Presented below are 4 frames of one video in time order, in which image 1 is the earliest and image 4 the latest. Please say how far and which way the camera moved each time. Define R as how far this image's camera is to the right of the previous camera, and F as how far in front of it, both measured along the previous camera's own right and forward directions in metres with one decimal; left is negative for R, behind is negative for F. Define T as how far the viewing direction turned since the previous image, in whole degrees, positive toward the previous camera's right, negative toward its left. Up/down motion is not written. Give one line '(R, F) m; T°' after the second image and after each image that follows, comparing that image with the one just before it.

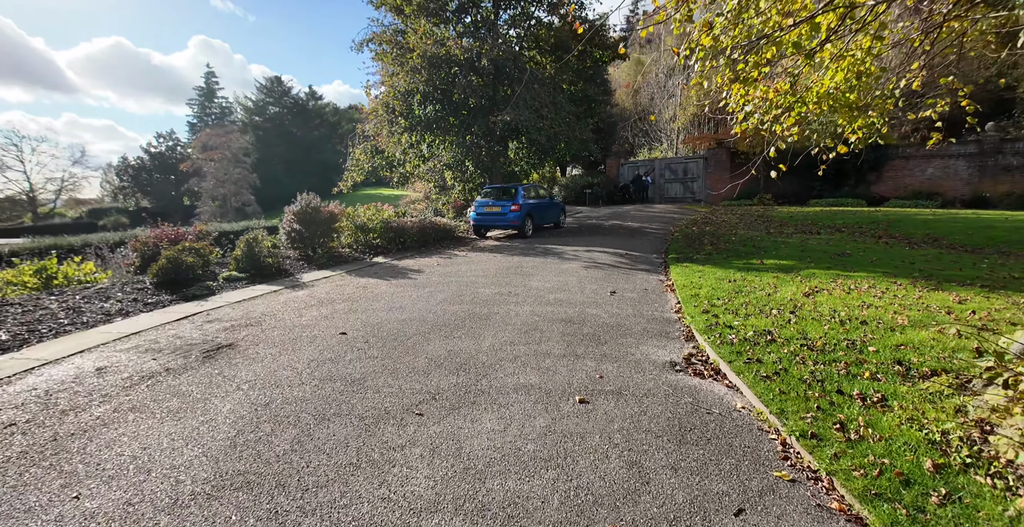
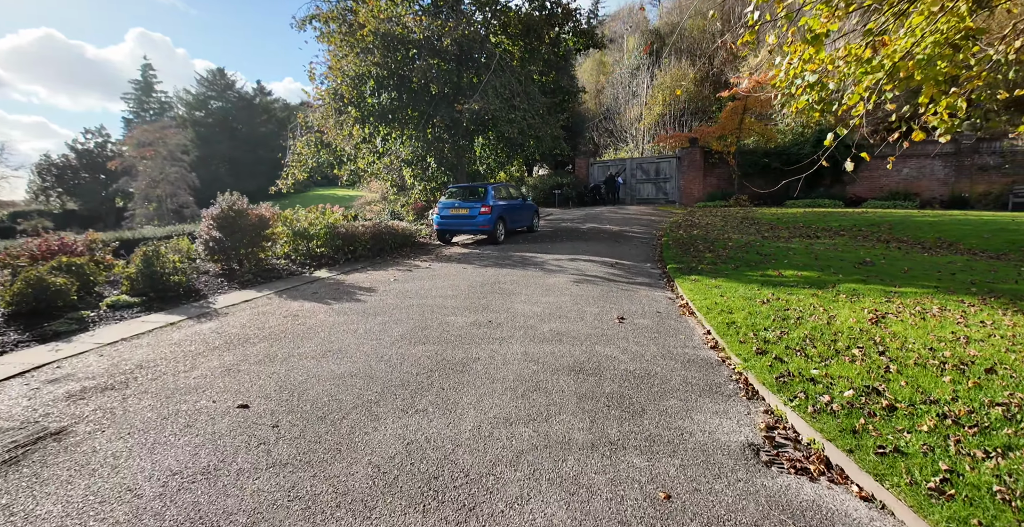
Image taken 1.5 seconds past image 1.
(-0.2, +1.7) m; +5°
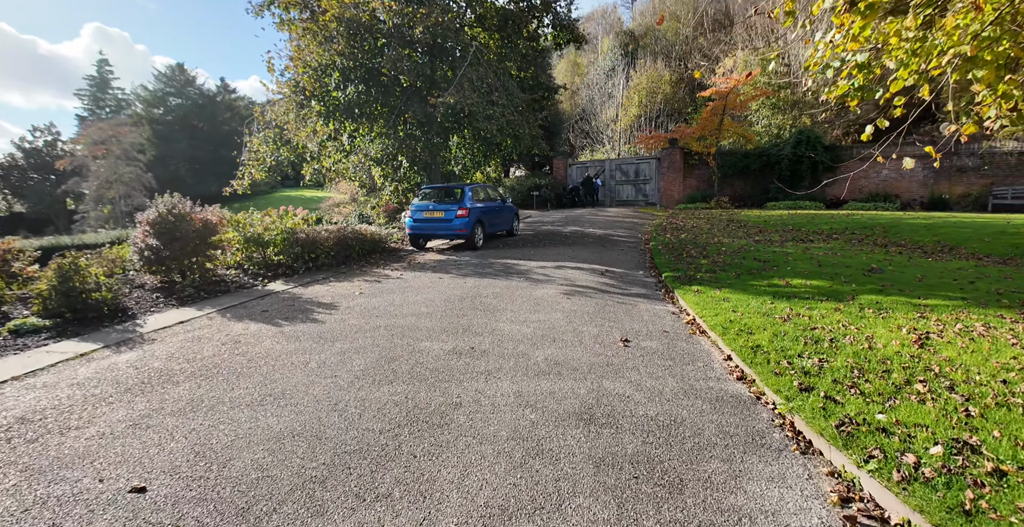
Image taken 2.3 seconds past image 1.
(-0.1, +0.9) m; +3°
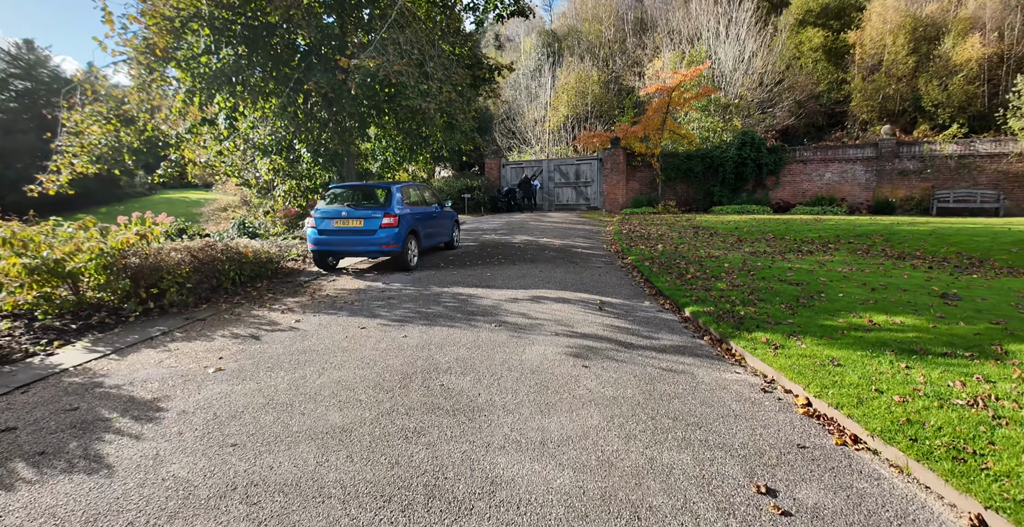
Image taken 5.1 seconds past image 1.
(-0.5, +2.7) m; +9°
